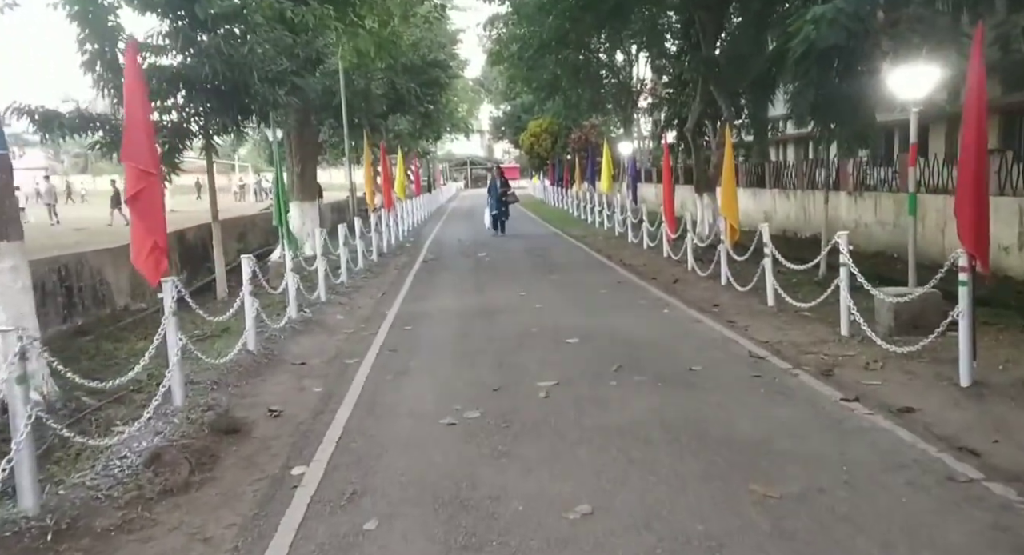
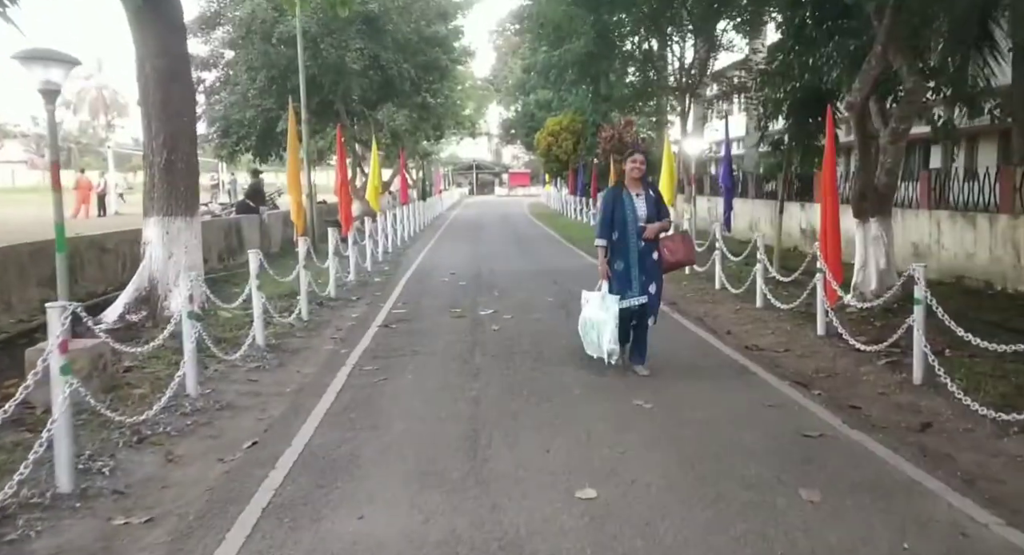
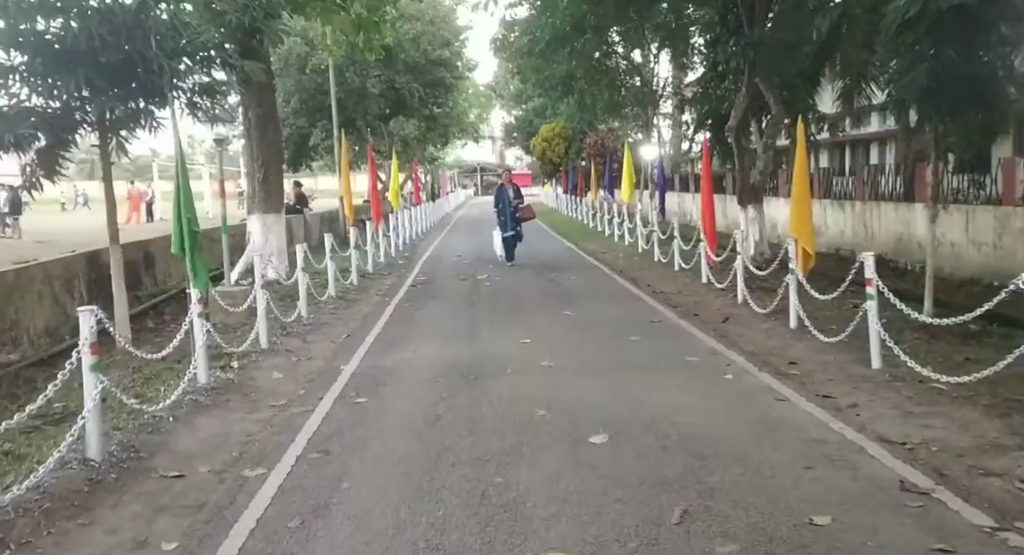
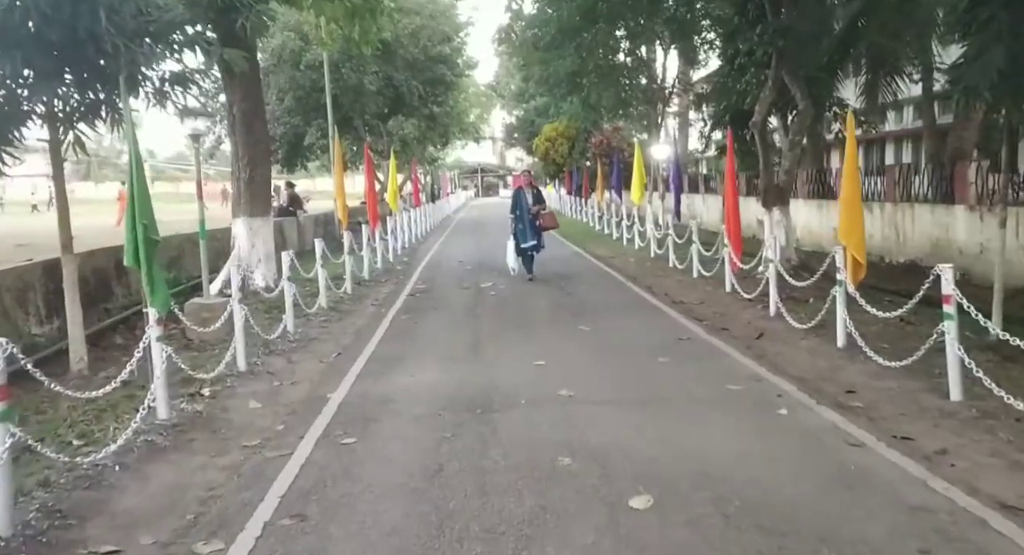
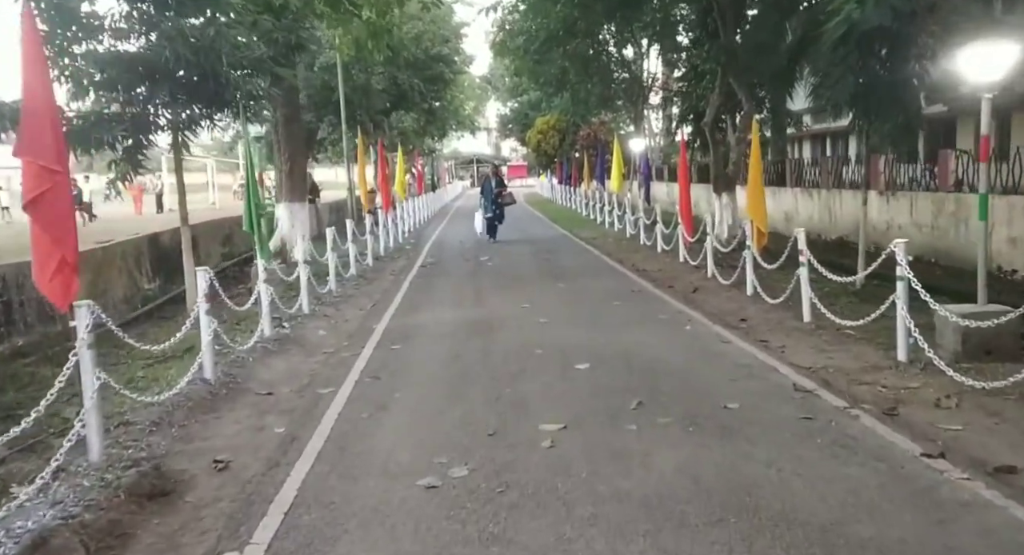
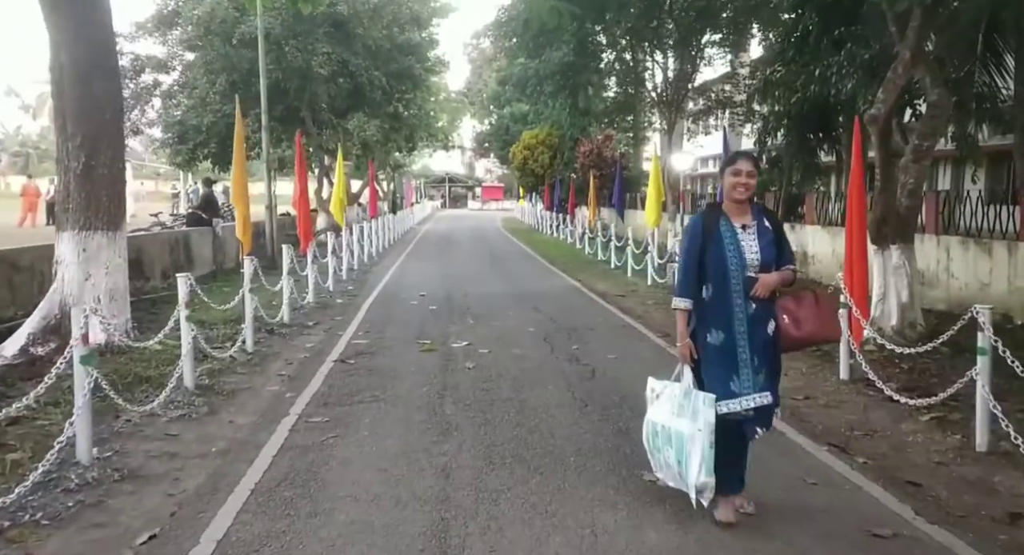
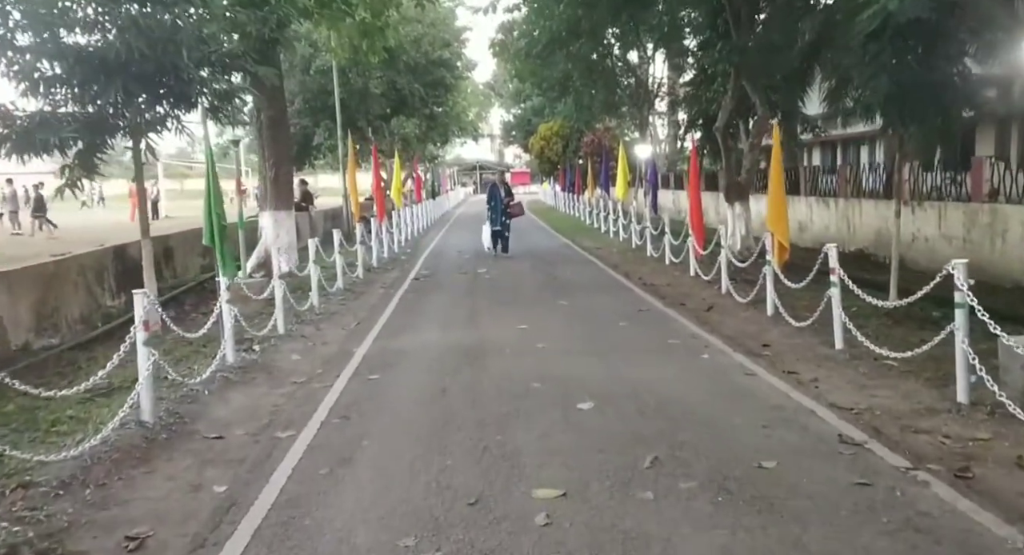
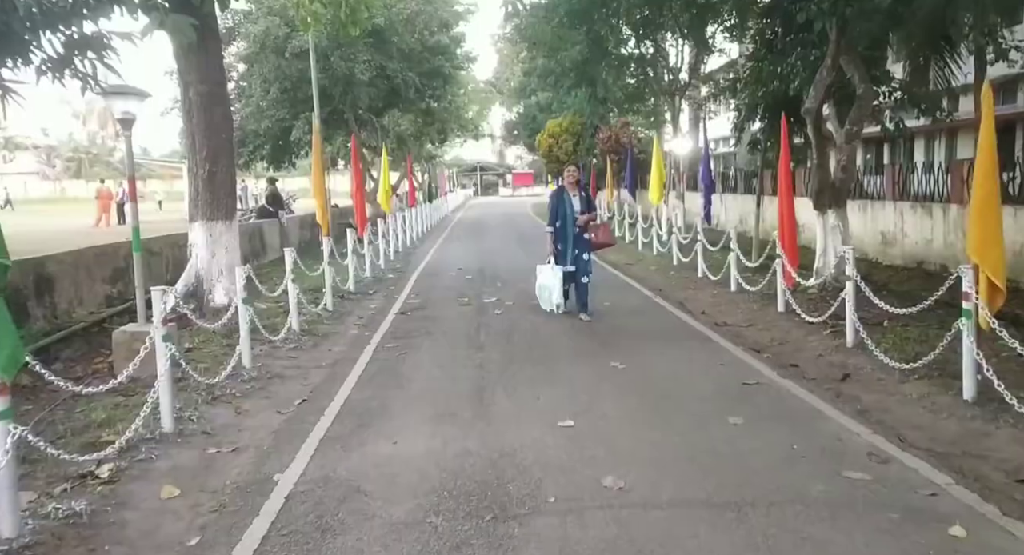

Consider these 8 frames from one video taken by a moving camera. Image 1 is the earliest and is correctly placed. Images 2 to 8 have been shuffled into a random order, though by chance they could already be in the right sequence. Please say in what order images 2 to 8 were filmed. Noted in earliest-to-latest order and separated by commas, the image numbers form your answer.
5, 7, 3, 4, 8, 2, 6
